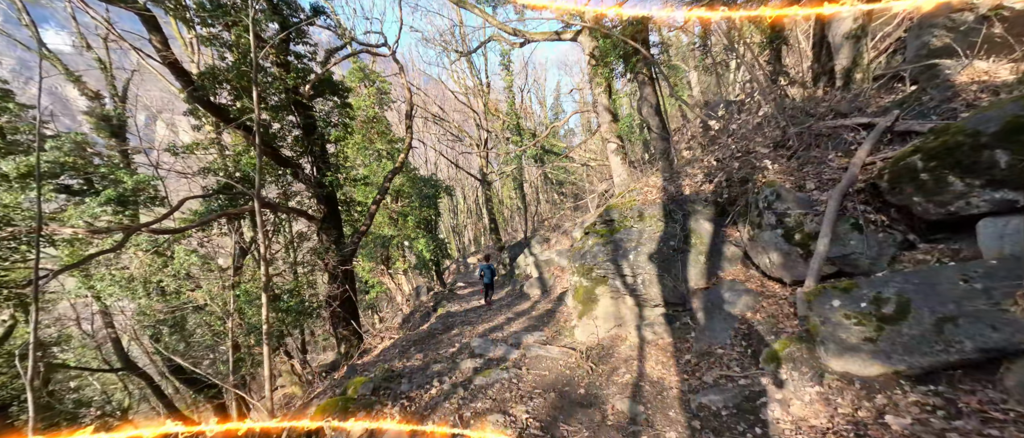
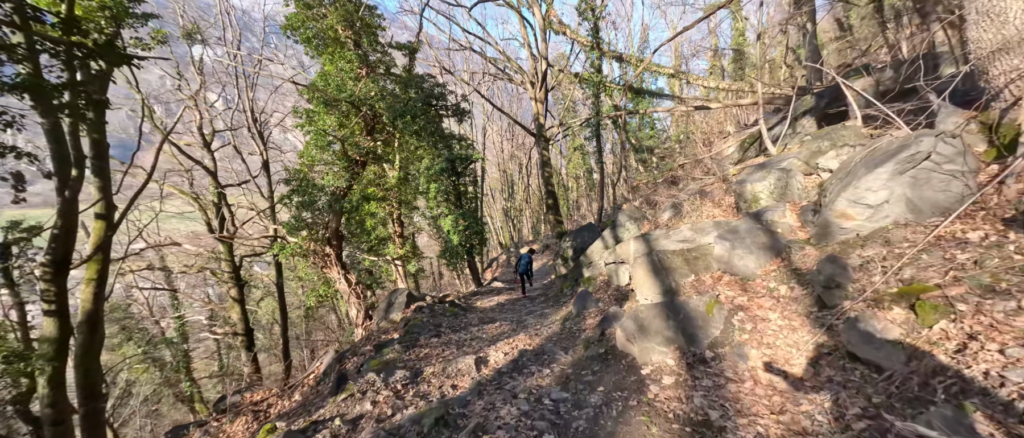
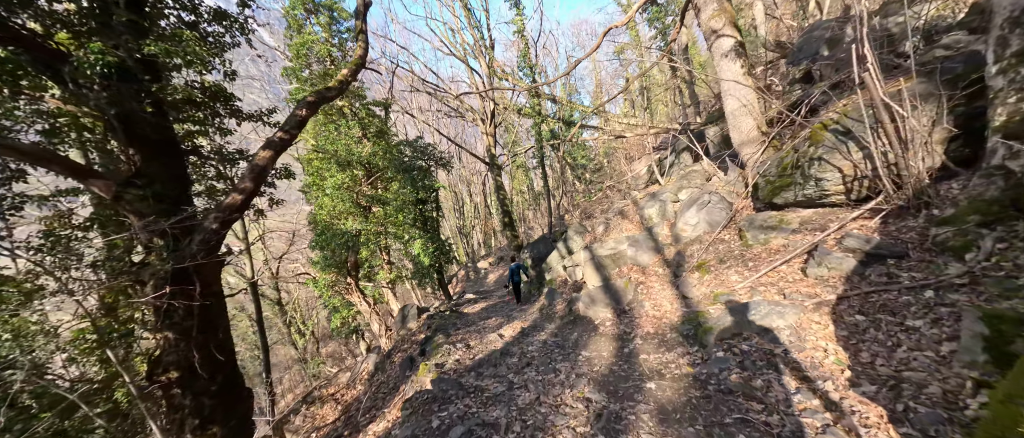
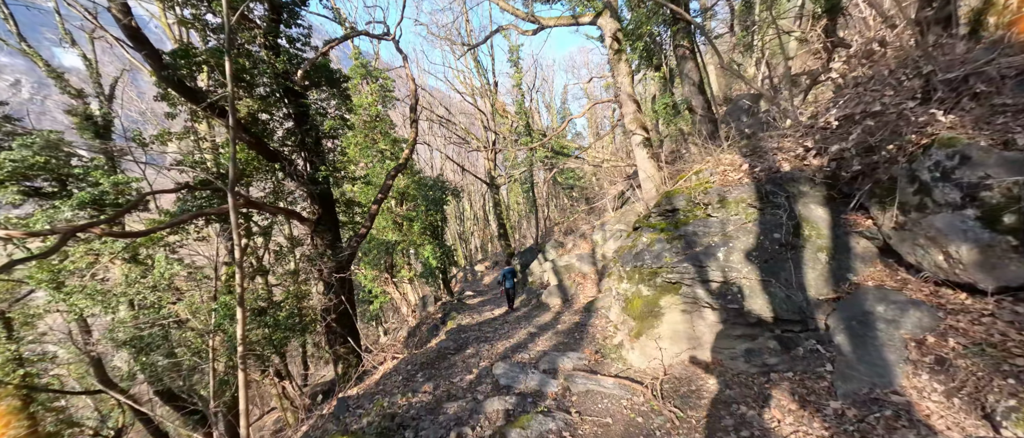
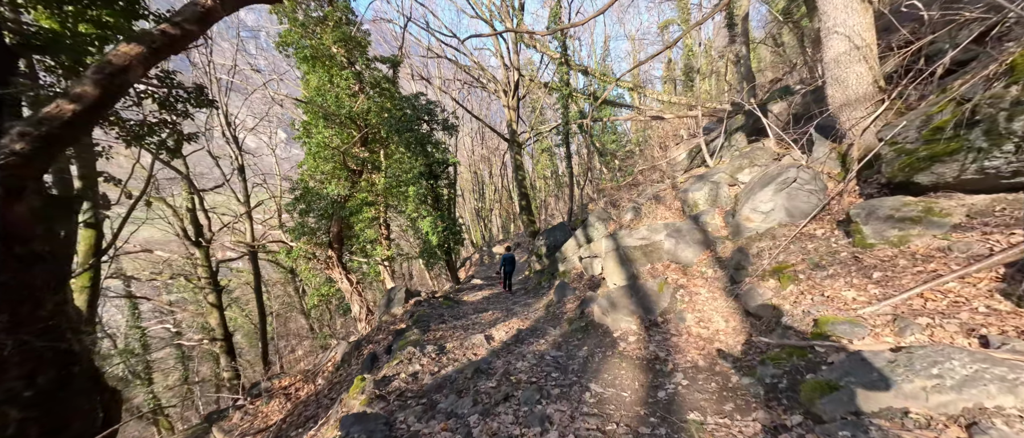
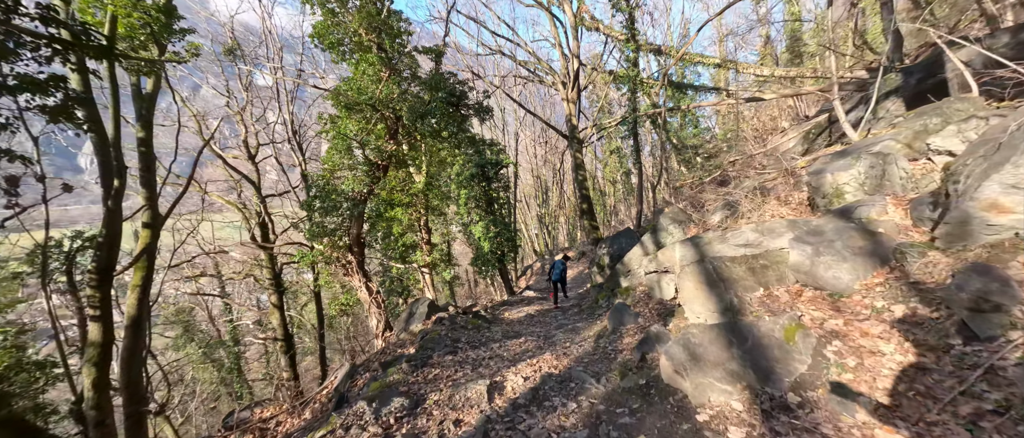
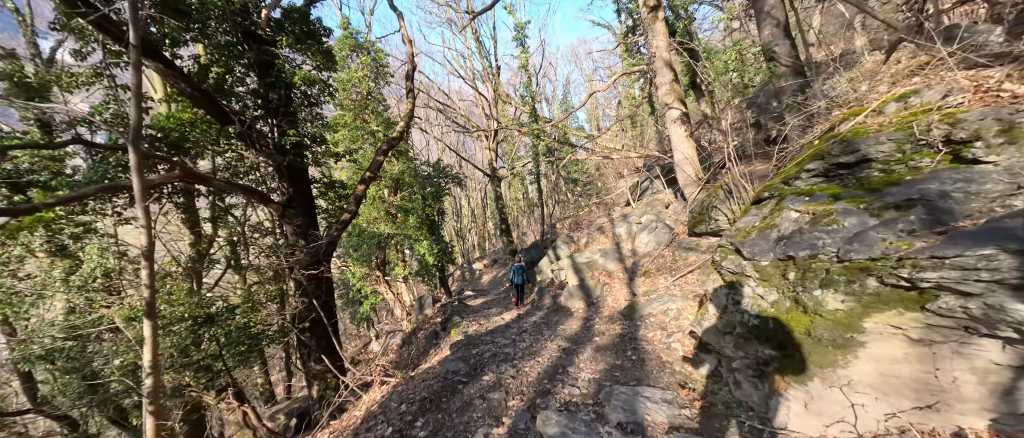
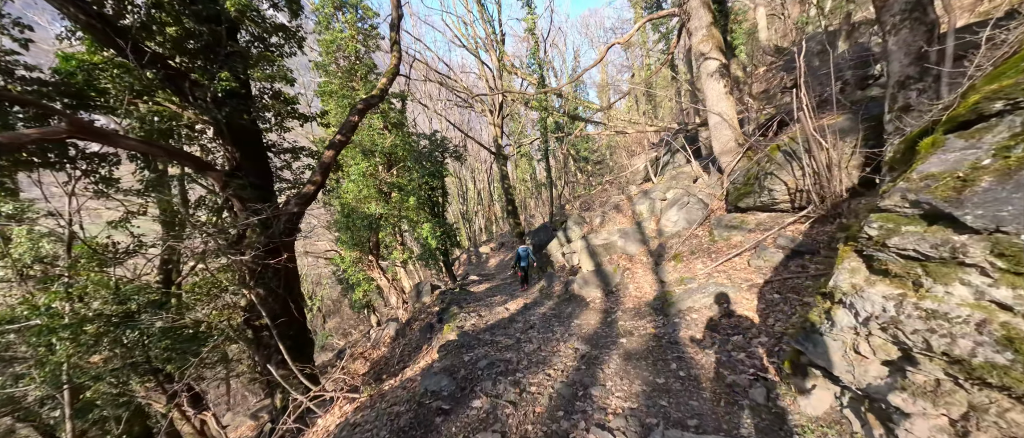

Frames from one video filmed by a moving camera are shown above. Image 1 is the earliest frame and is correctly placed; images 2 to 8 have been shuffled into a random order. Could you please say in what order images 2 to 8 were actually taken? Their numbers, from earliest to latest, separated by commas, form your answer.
4, 7, 8, 3, 5, 2, 6
